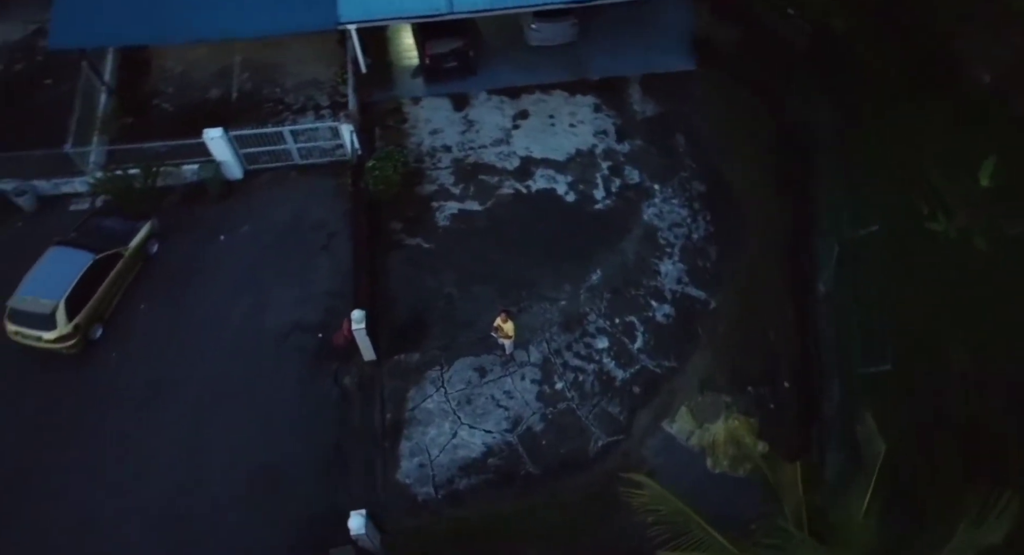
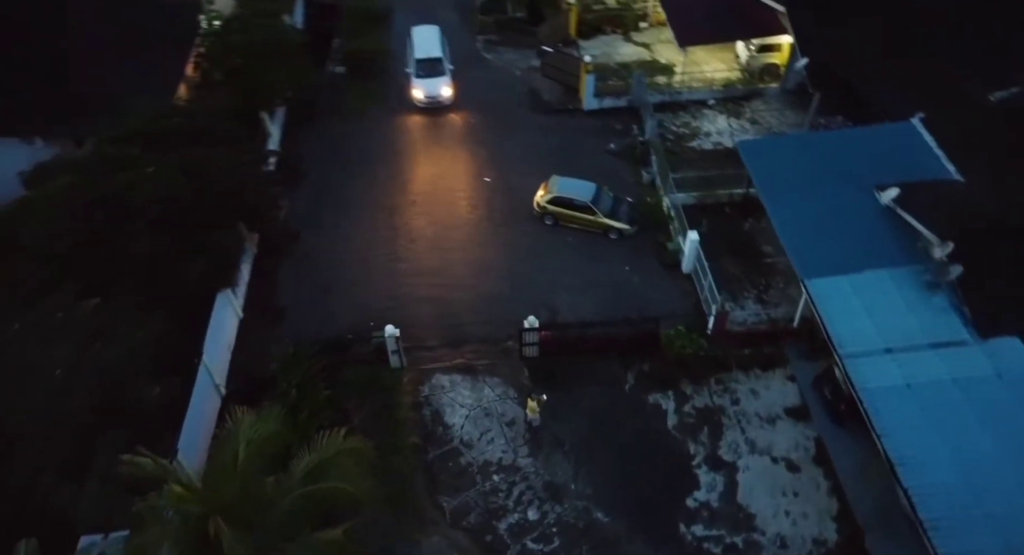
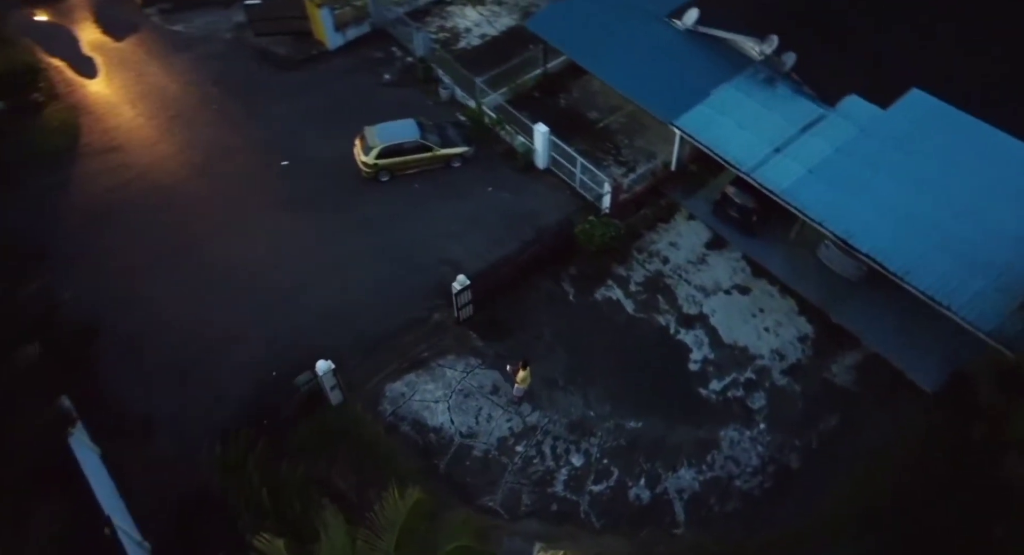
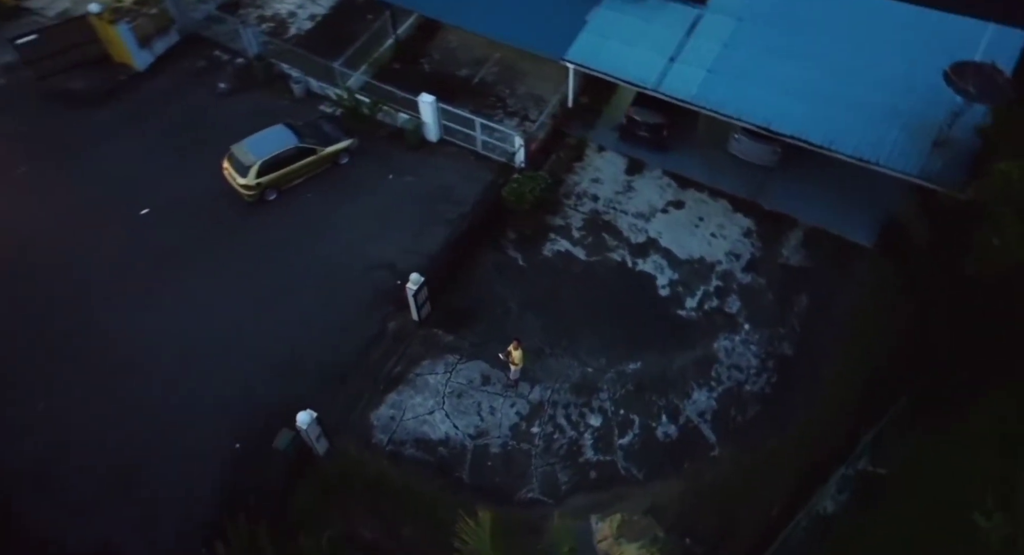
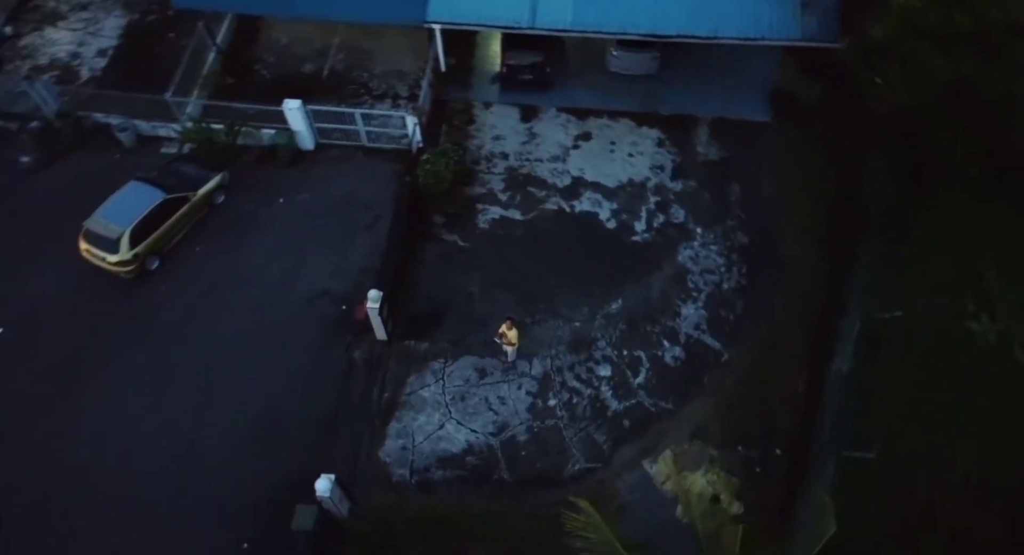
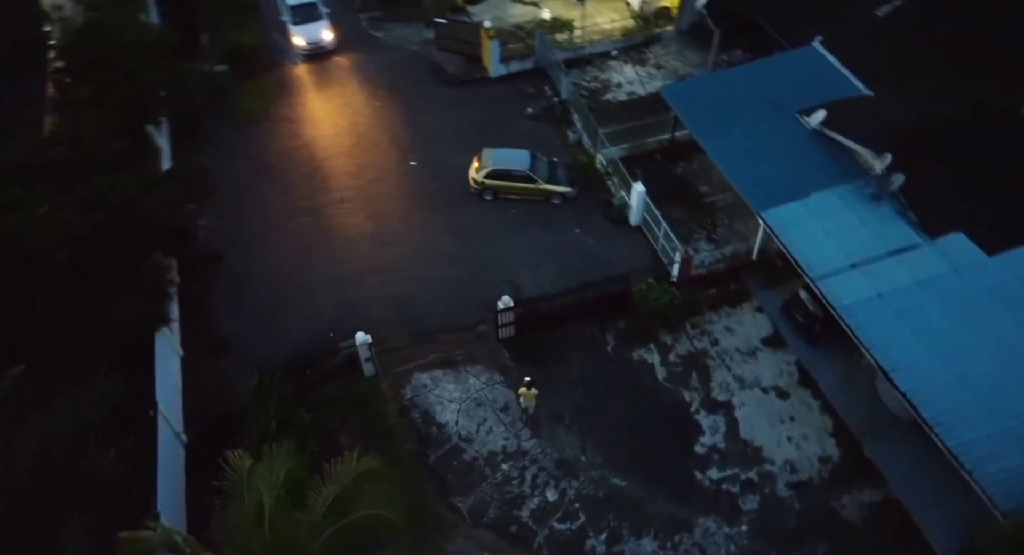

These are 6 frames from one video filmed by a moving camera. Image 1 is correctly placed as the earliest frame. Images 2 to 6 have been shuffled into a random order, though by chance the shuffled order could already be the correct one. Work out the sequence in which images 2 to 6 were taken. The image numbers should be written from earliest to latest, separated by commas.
5, 4, 3, 6, 2
